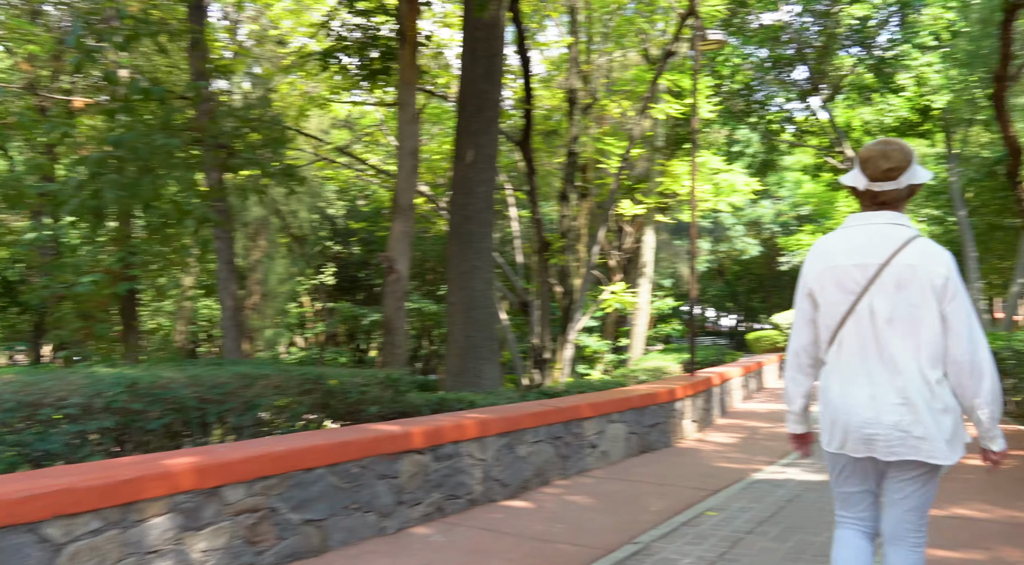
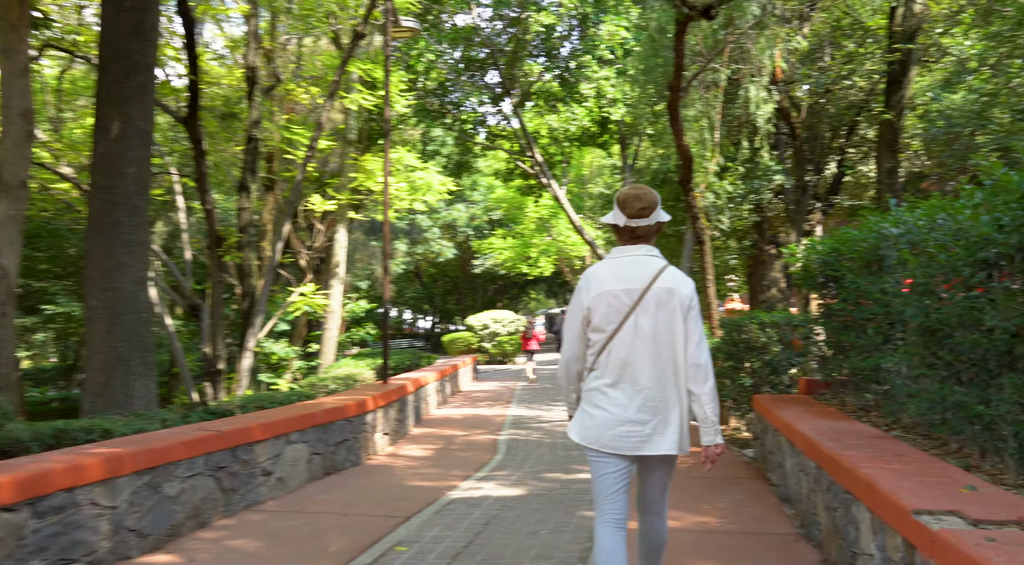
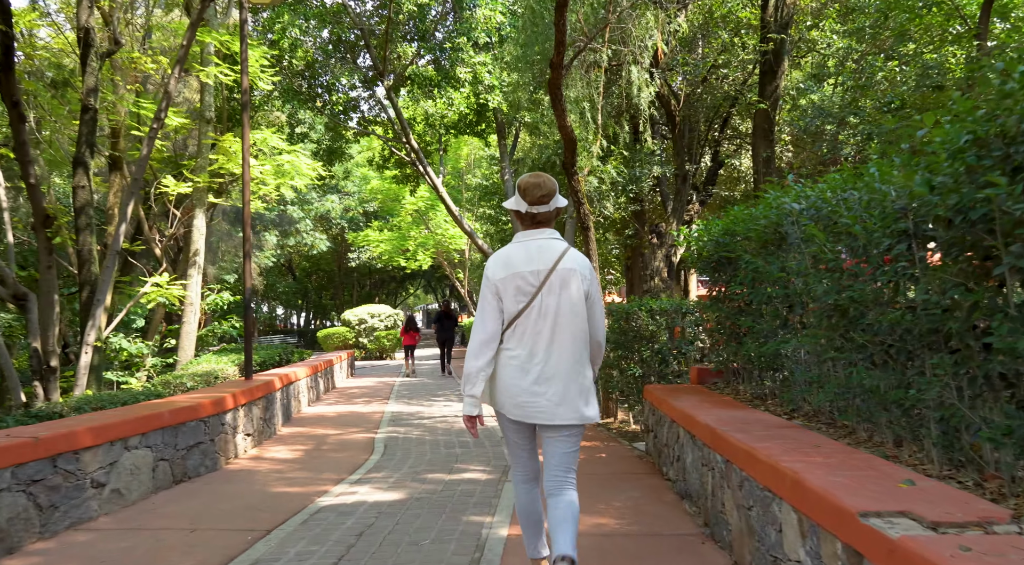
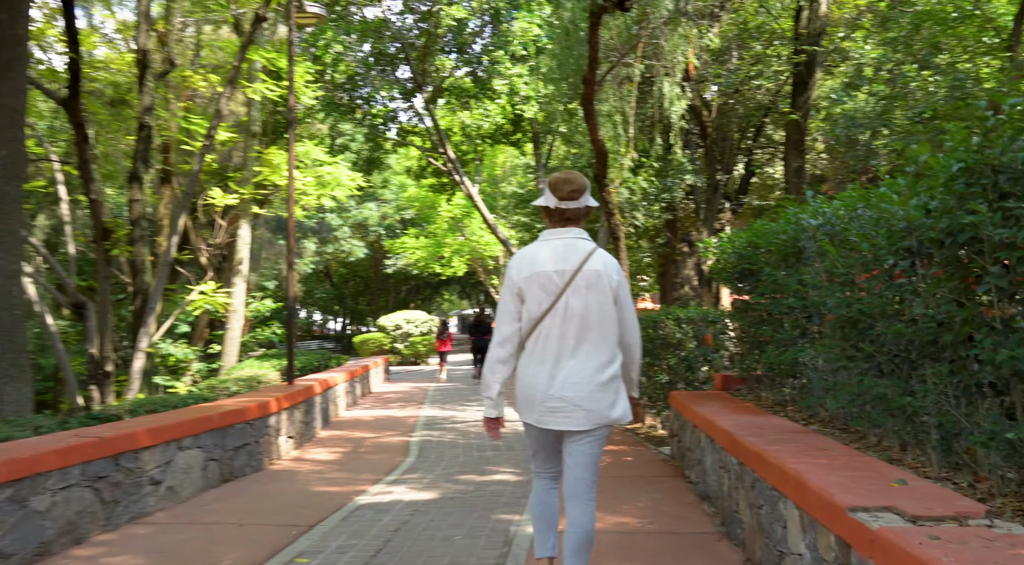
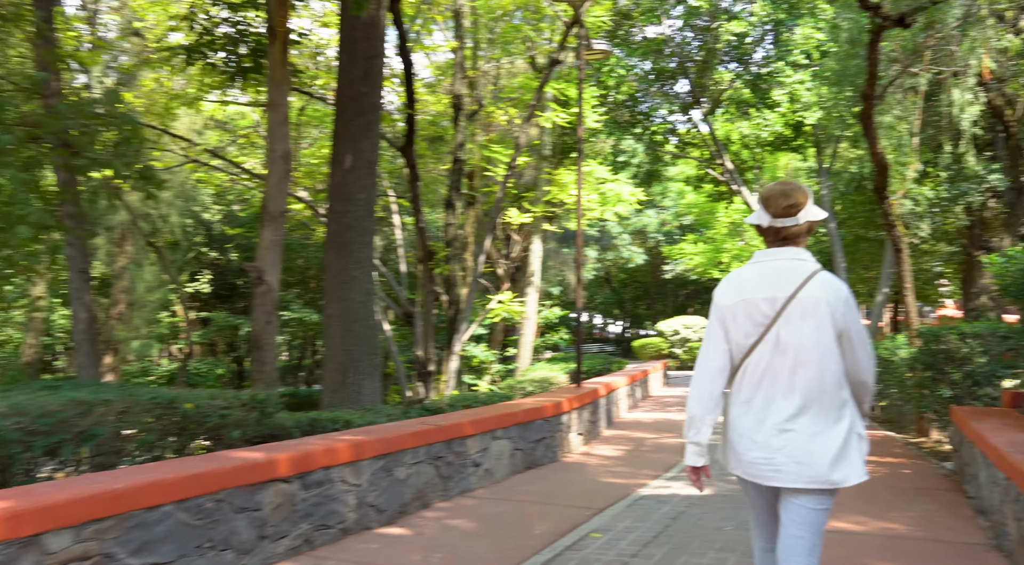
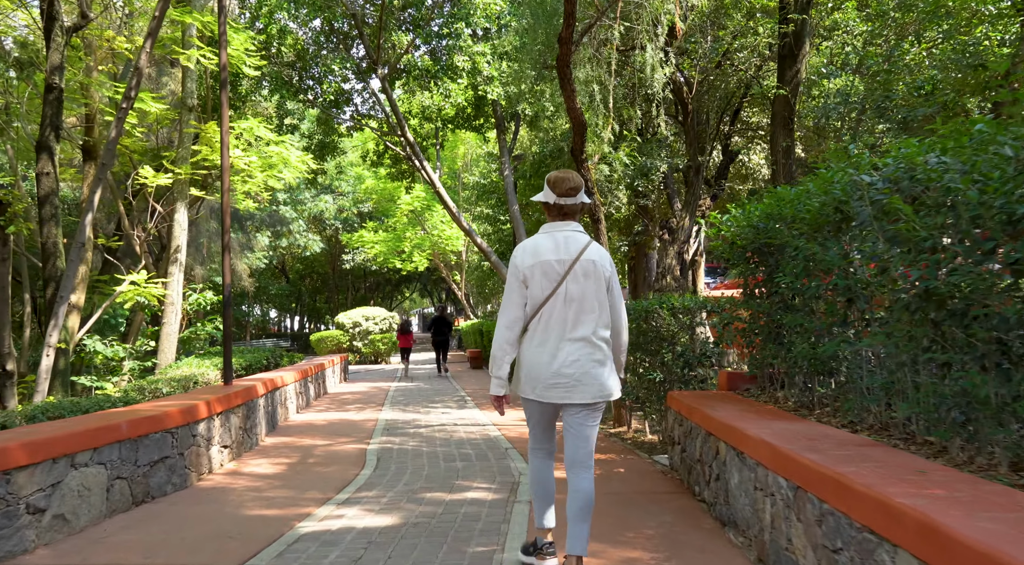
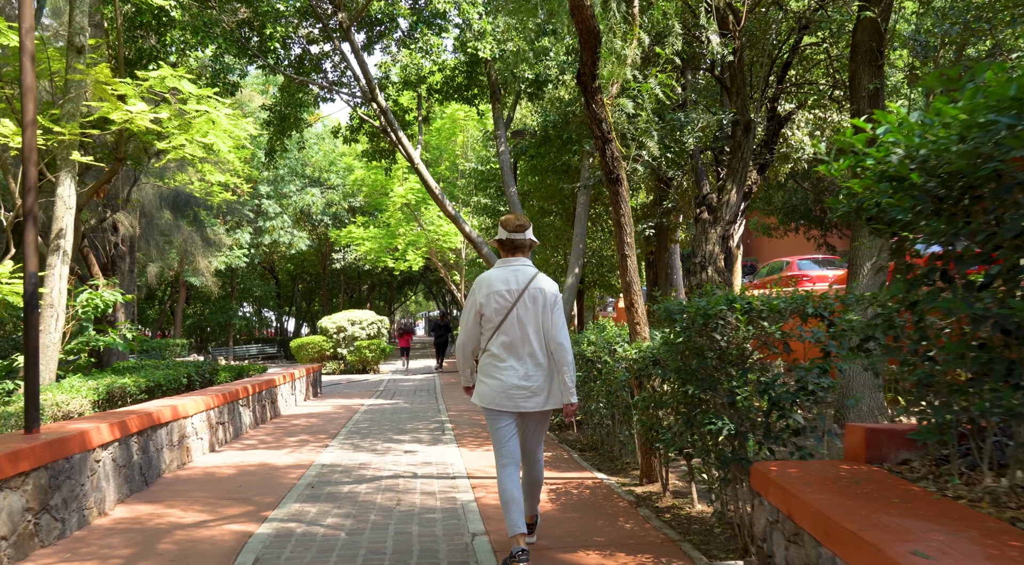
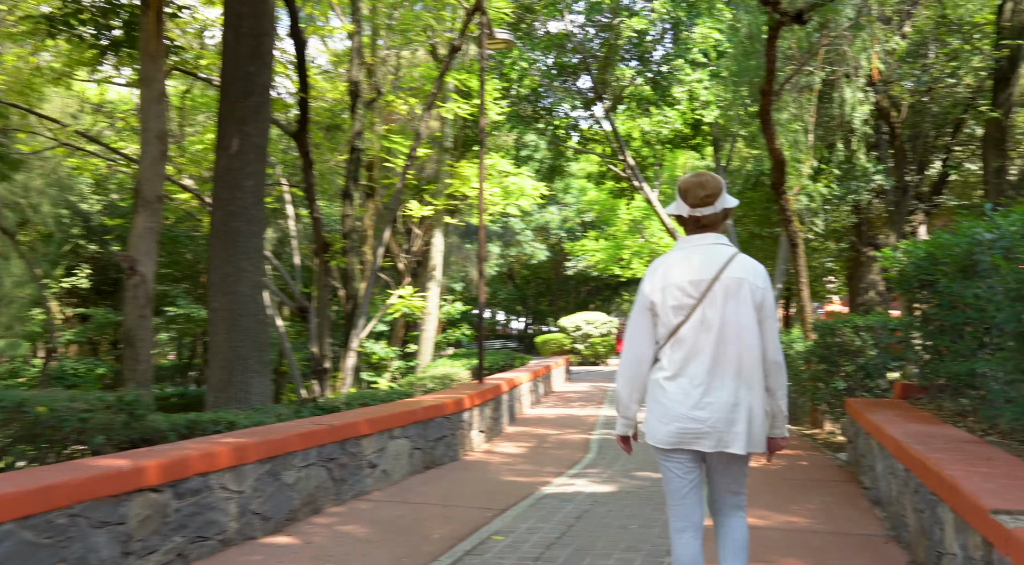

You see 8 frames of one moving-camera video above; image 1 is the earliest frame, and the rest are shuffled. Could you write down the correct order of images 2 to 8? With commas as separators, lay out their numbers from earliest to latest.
5, 8, 2, 4, 3, 6, 7
